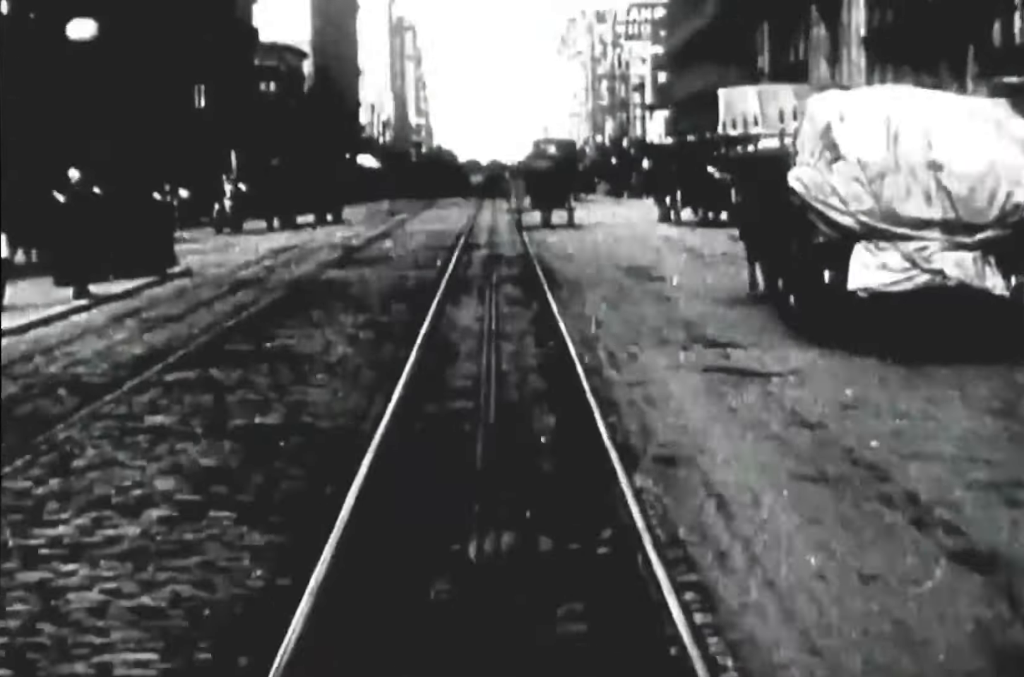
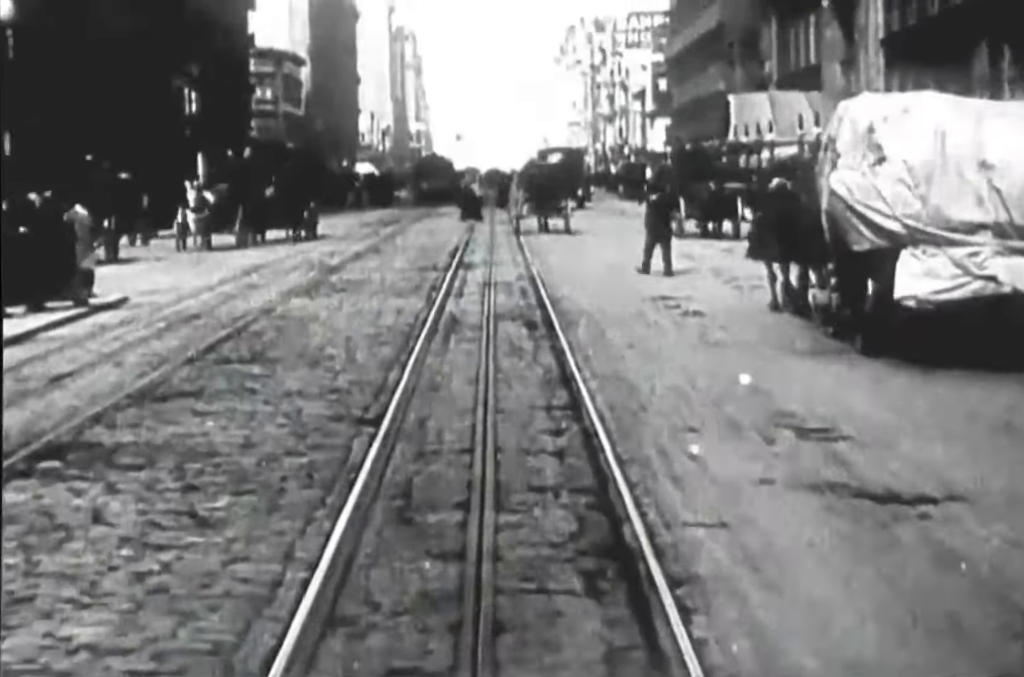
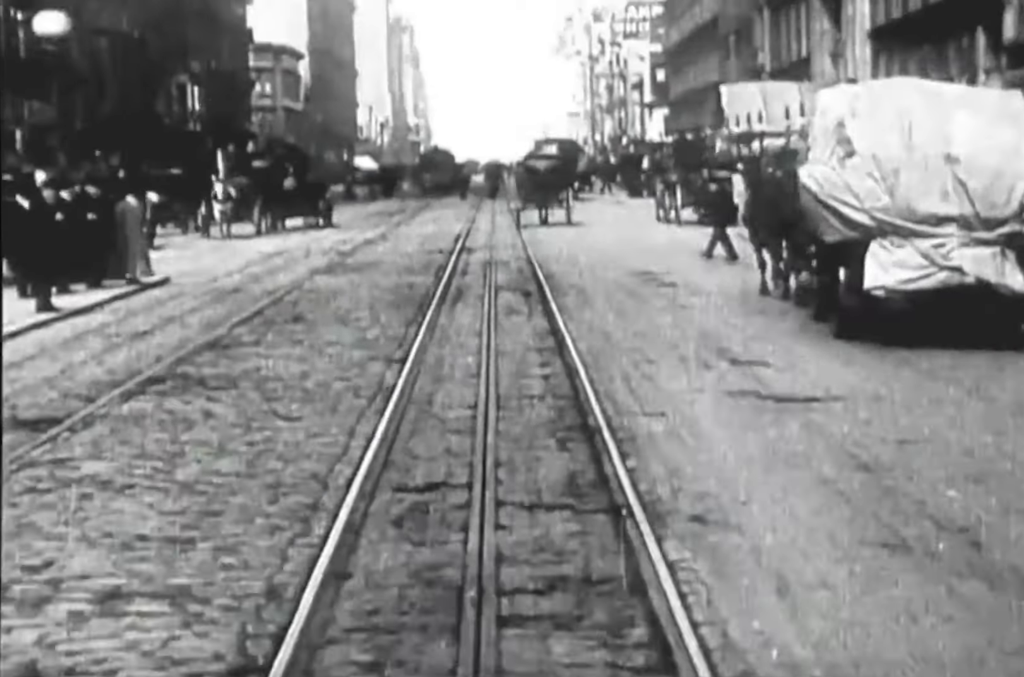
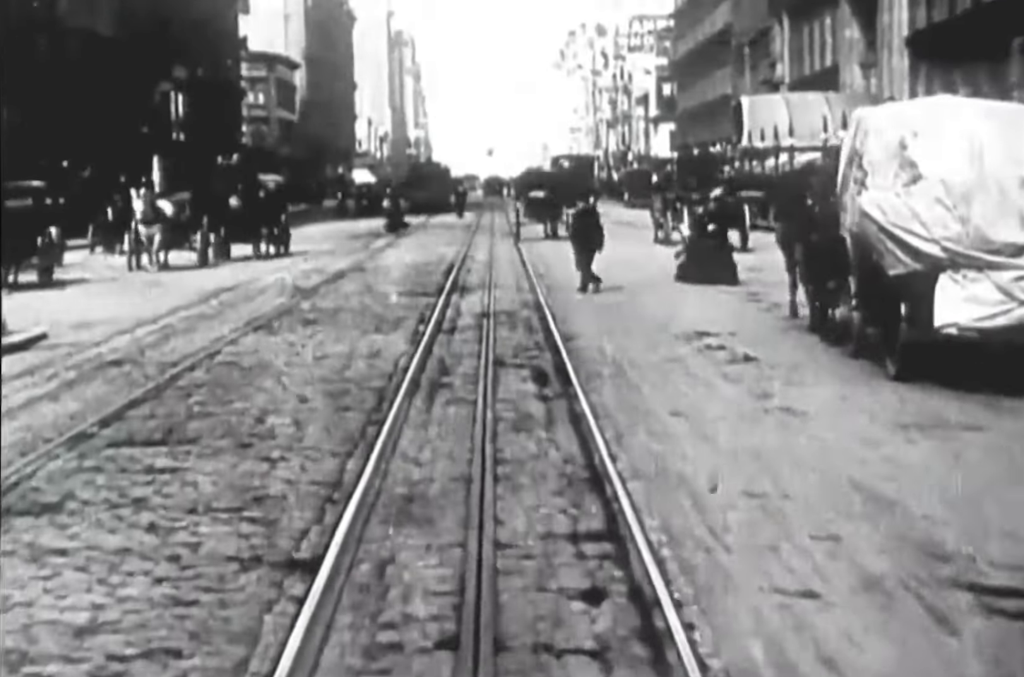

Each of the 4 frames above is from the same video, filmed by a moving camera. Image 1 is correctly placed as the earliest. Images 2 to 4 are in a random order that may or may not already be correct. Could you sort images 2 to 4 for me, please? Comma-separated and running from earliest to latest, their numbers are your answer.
3, 2, 4
